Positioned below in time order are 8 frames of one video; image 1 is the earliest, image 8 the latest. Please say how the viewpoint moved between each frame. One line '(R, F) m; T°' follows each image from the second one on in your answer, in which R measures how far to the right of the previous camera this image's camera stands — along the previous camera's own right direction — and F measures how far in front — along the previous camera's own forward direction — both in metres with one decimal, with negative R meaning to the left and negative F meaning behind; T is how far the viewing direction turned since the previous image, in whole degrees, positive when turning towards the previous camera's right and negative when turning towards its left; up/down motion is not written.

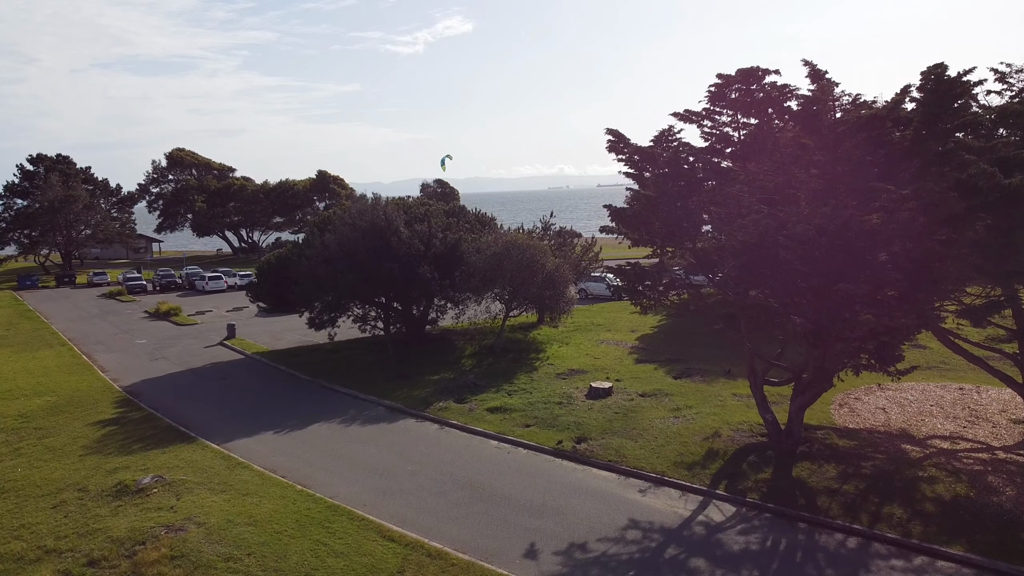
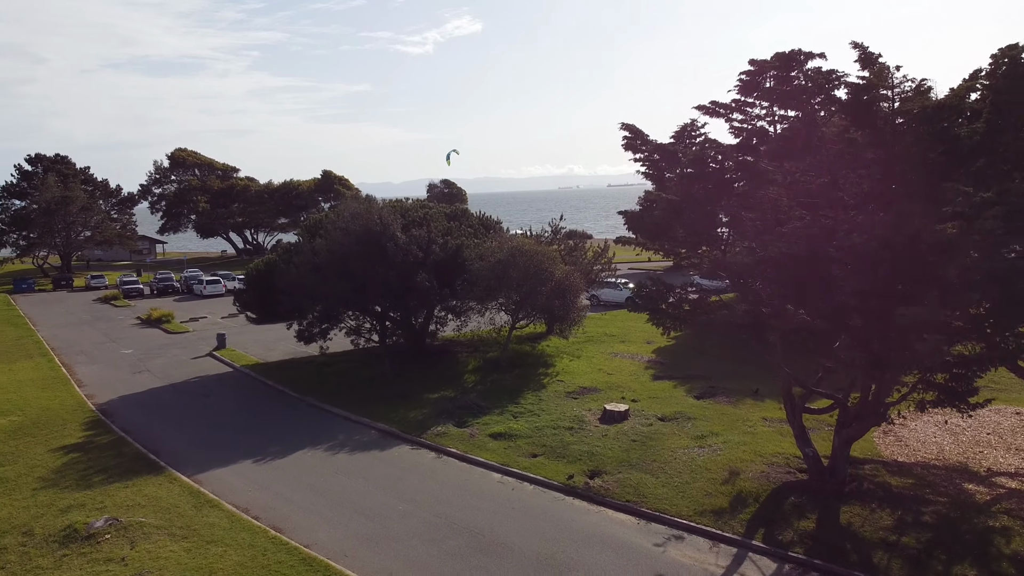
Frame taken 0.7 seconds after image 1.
(+0.1, +1.7) m; -1°
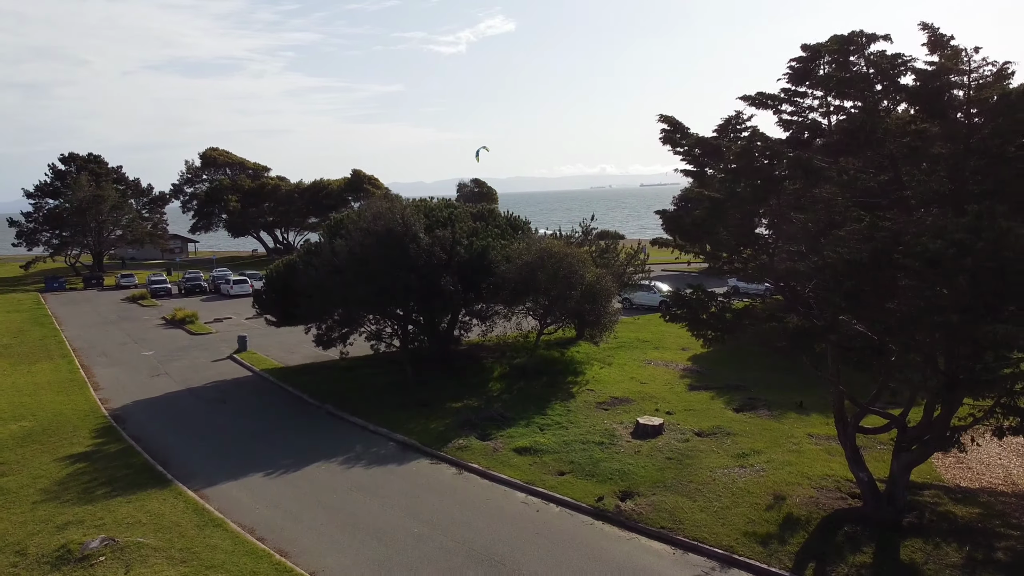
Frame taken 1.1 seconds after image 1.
(+0.1, +1.0) m; -2°
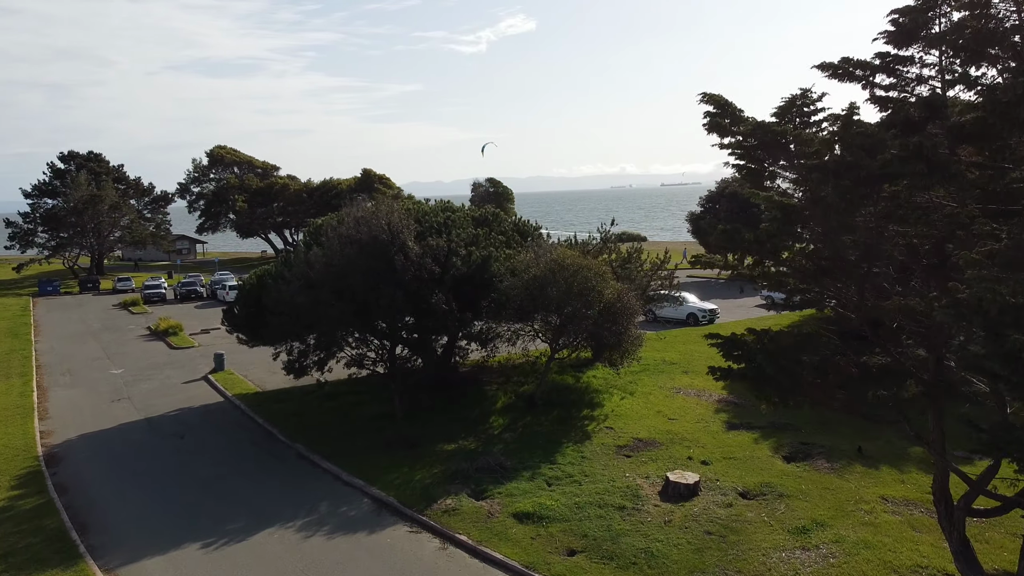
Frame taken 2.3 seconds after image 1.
(+0.3, +2.9) m; -1°
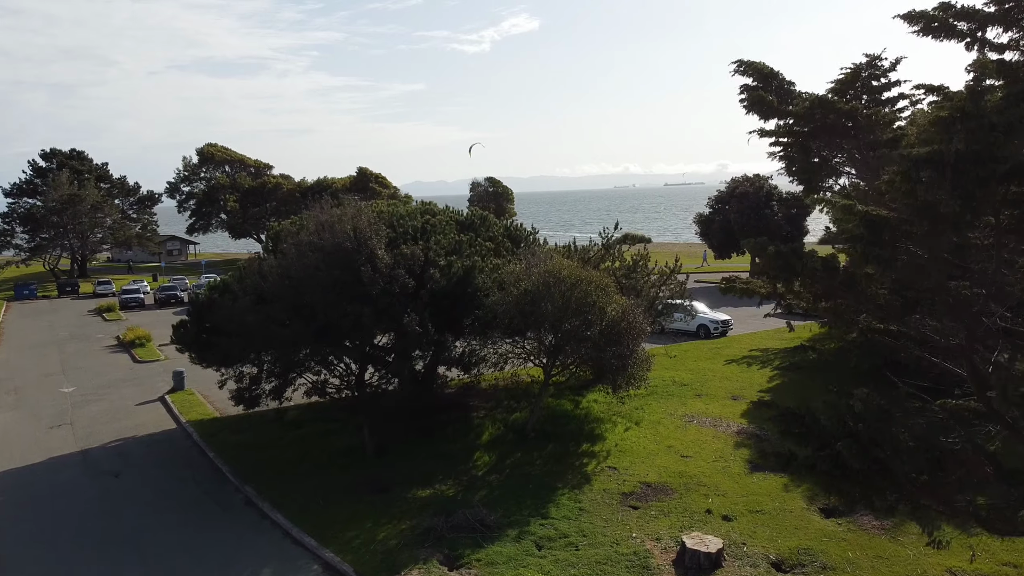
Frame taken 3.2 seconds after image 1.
(+0.3, +2.3) m; 0°
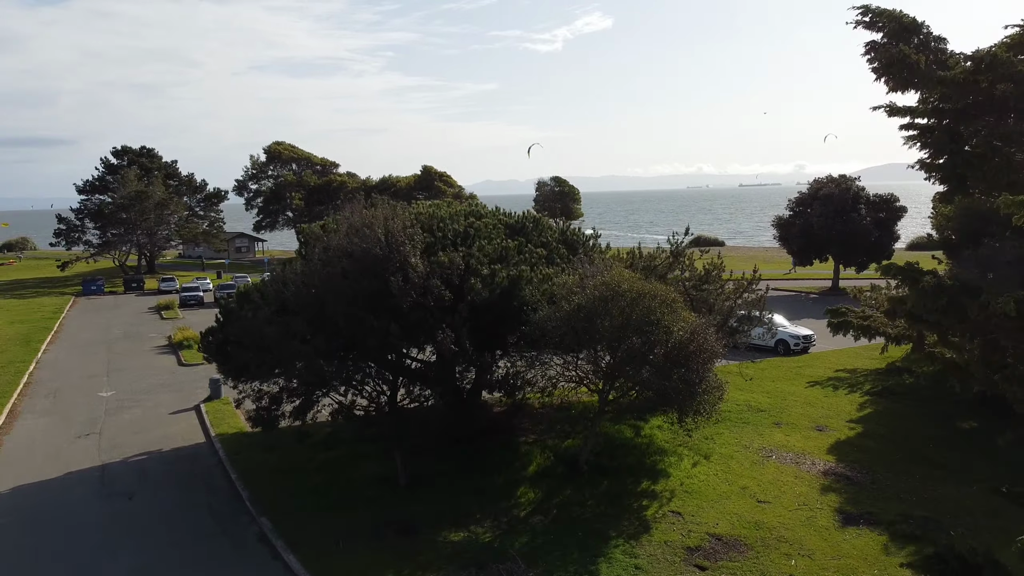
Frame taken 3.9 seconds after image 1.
(+0.3, +1.7) m; -5°
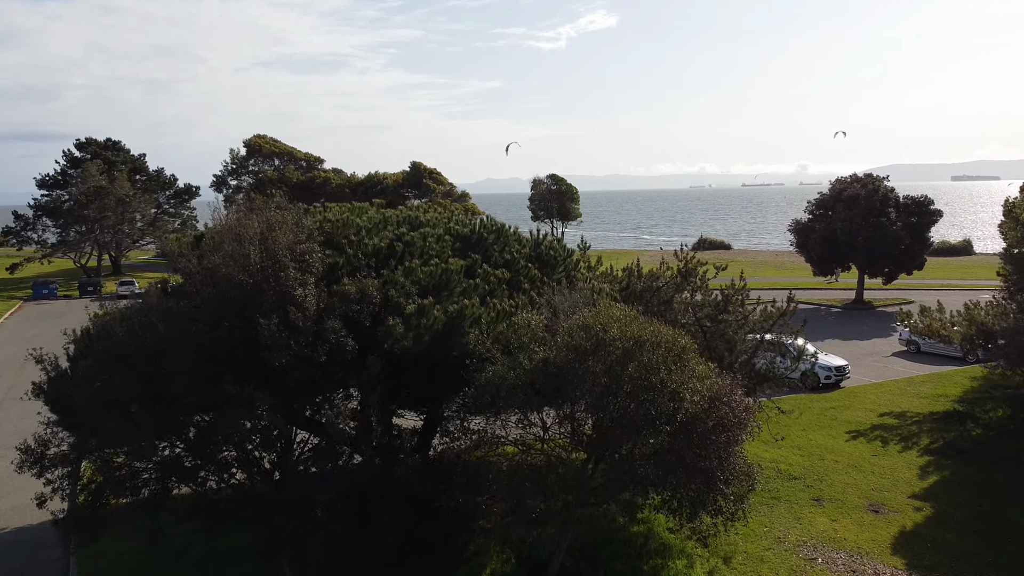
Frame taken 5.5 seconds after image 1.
(+0.7, +3.9) m; 0°
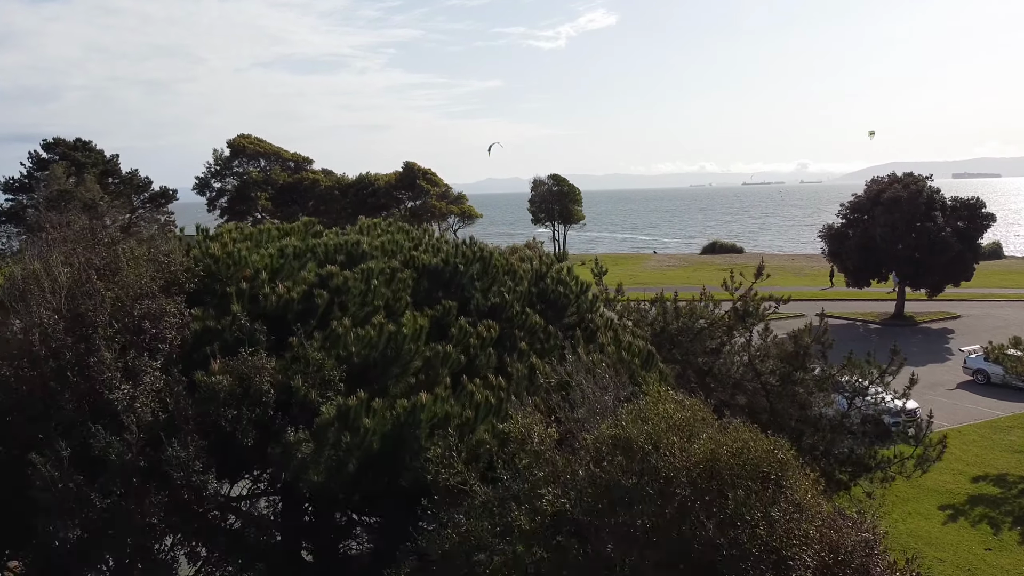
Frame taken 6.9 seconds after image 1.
(+0.1, +3.5) m; 0°
